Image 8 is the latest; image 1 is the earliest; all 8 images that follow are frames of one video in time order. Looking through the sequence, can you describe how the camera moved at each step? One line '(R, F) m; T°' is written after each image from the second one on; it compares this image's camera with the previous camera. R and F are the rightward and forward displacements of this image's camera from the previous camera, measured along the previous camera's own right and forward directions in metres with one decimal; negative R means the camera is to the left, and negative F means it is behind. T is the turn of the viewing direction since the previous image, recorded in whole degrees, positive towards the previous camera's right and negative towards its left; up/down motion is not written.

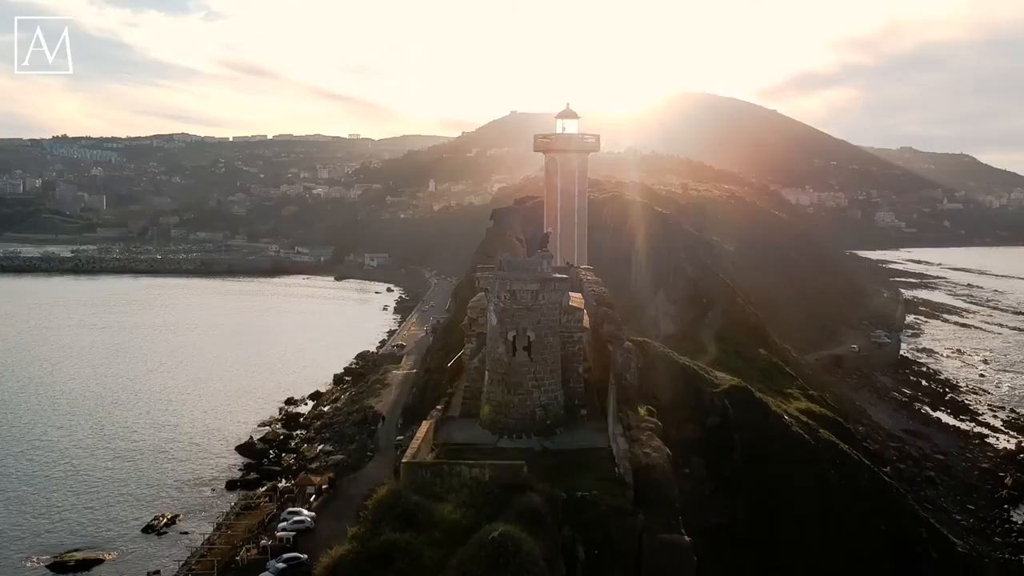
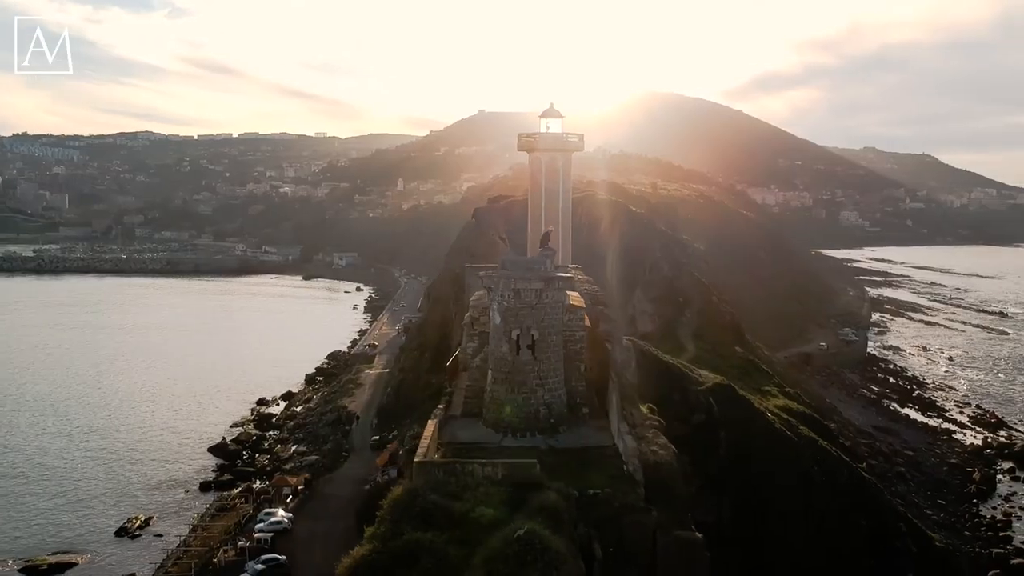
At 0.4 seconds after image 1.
(-0.3, 0.0) m; +2°
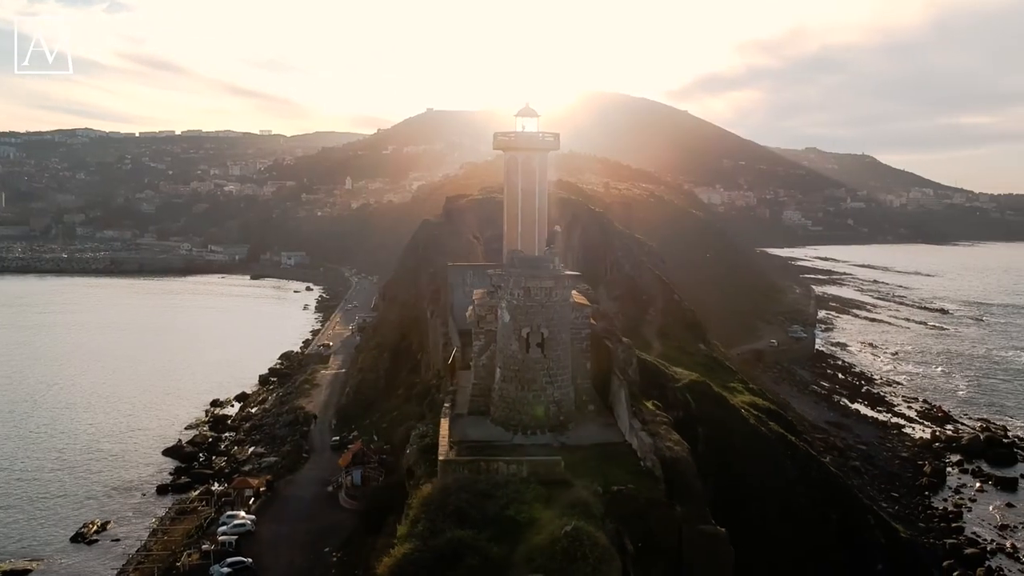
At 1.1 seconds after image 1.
(-0.5, 0.0) m; +3°
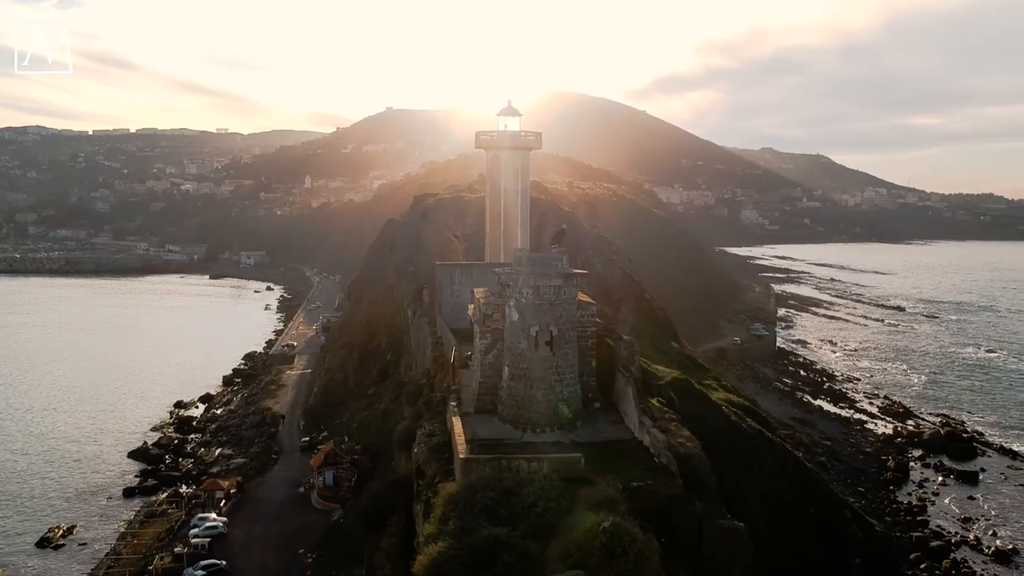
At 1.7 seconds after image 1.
(-0.4, 0.0) m; +2°
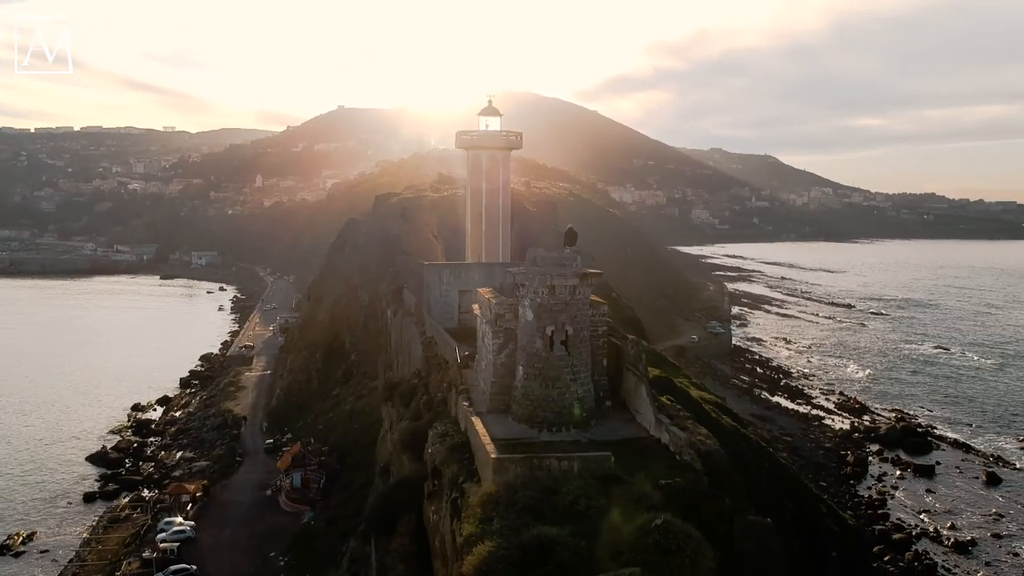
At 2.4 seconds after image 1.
(-0.5, 0.0) m; +3°
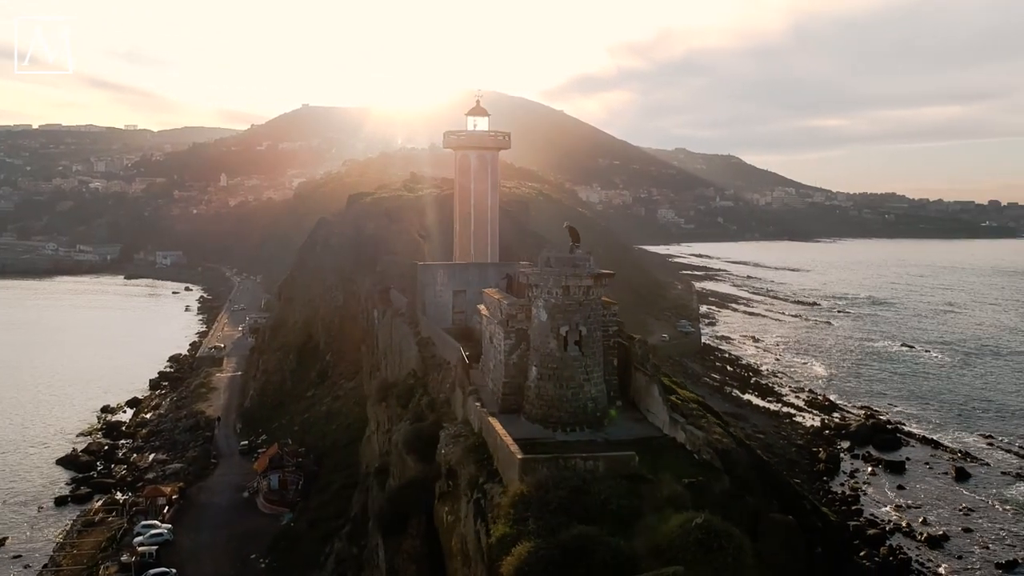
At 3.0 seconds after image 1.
(-0.4, 0.0) m; +2°
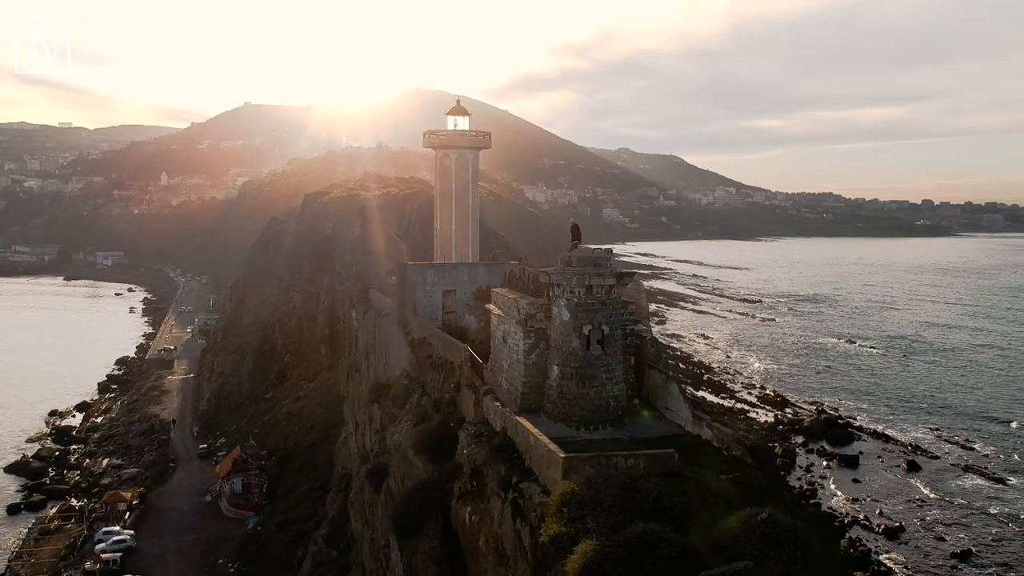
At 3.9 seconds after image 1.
(-0.6, 0.0) m; +3°
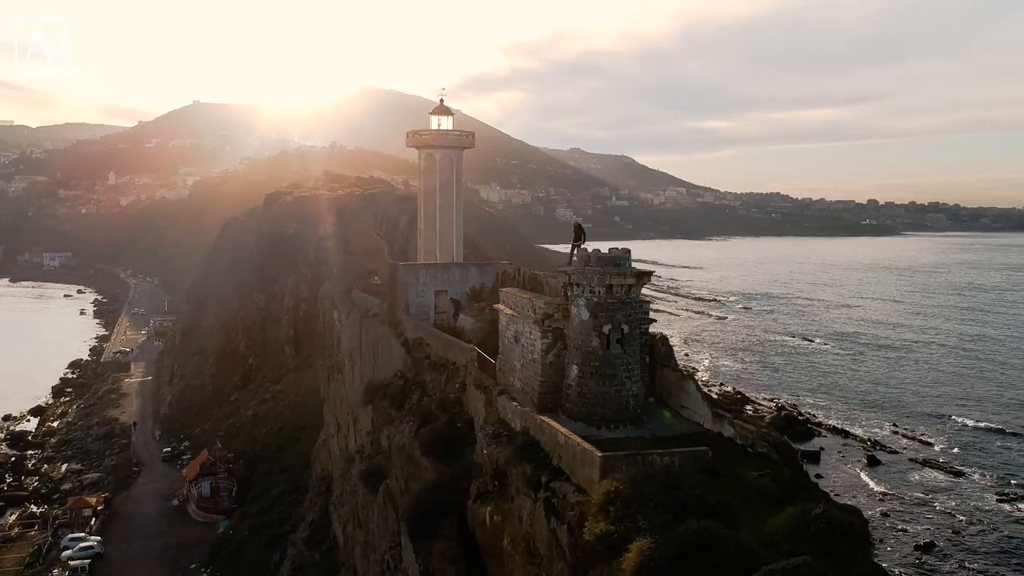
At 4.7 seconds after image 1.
(-0.5, 0.0) m; +3°
